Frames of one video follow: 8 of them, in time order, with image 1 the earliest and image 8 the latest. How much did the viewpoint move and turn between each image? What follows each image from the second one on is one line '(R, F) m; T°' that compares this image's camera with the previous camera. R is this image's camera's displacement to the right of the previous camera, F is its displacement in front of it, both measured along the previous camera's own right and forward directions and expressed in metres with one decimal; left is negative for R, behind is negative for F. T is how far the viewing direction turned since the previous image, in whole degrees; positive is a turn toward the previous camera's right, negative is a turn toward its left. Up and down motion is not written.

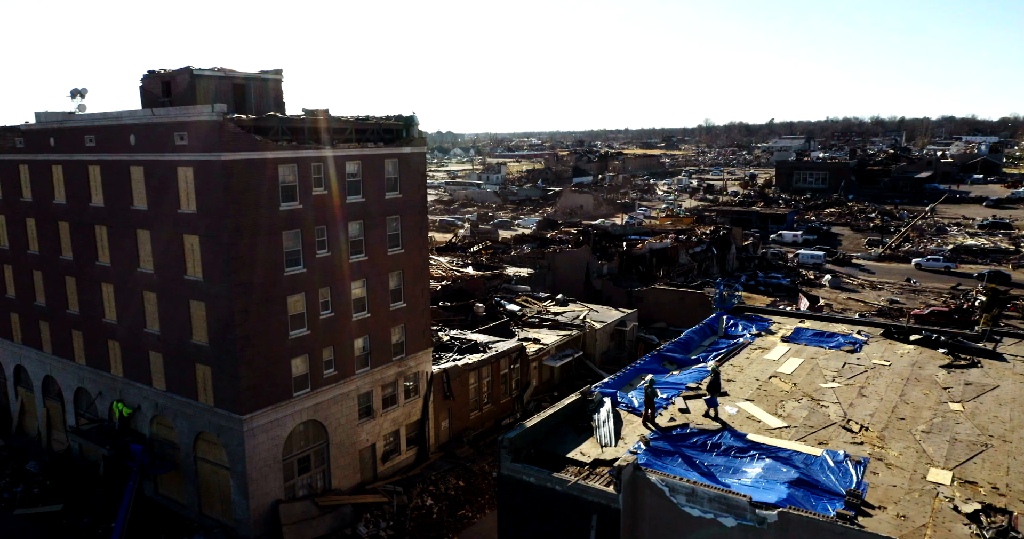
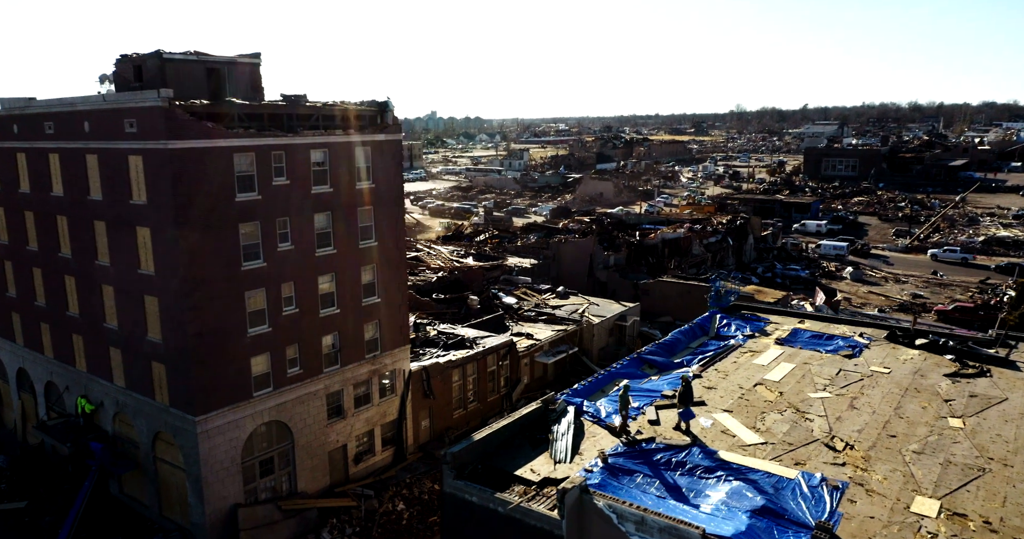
(+2.1, +1.8) m; -2°
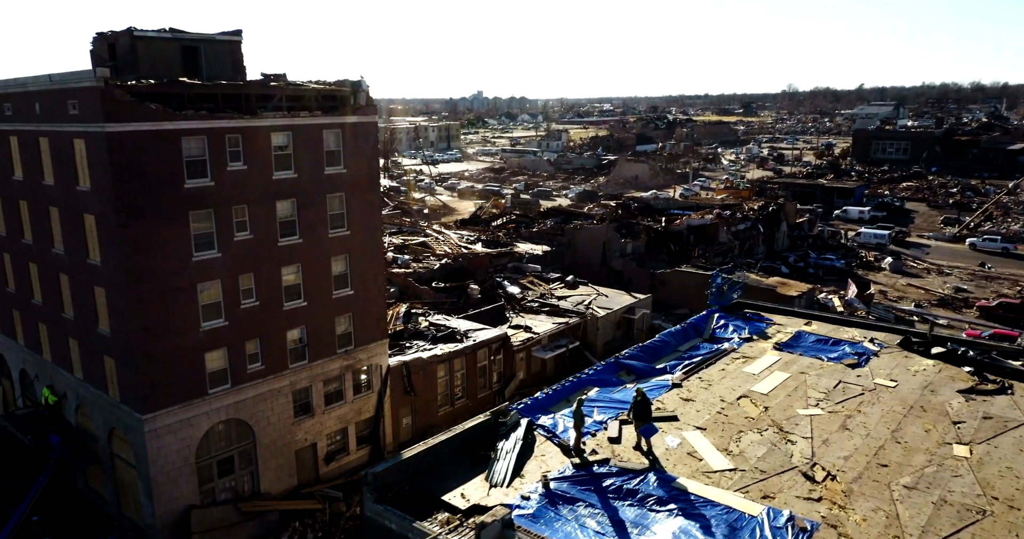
(+2.6, +2.2) m; -3°
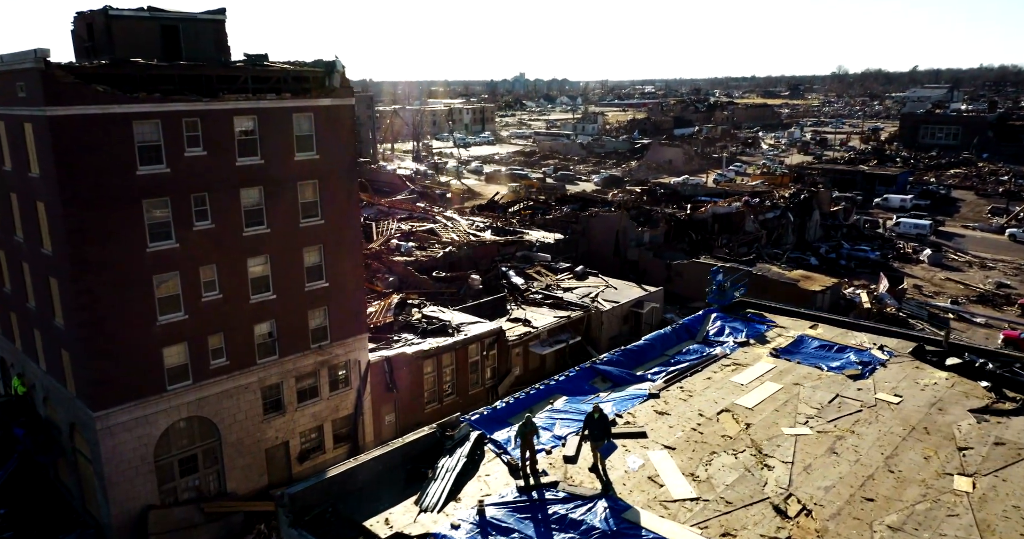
(+2.2, +1.9) m; -3°
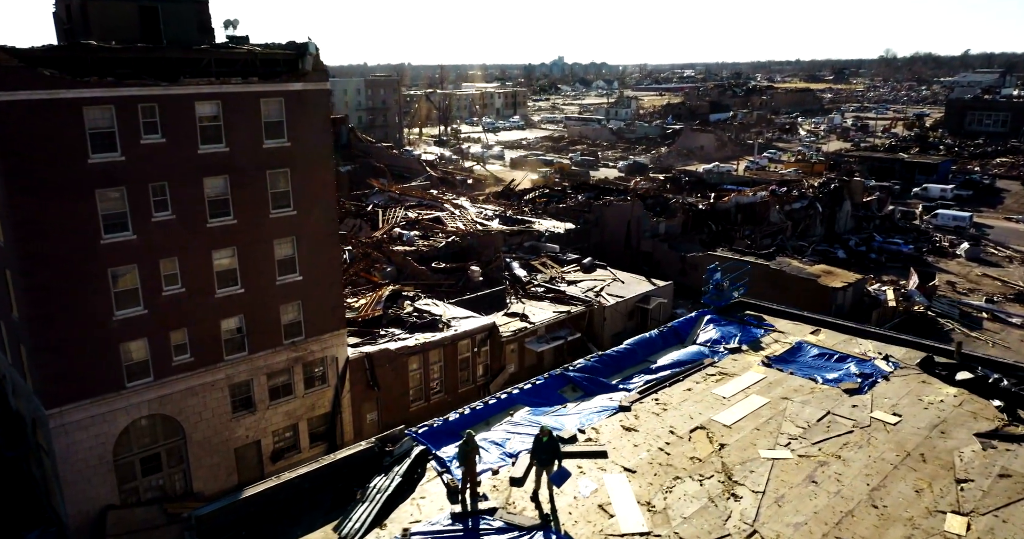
(+2.0, +1.7) m; -3°
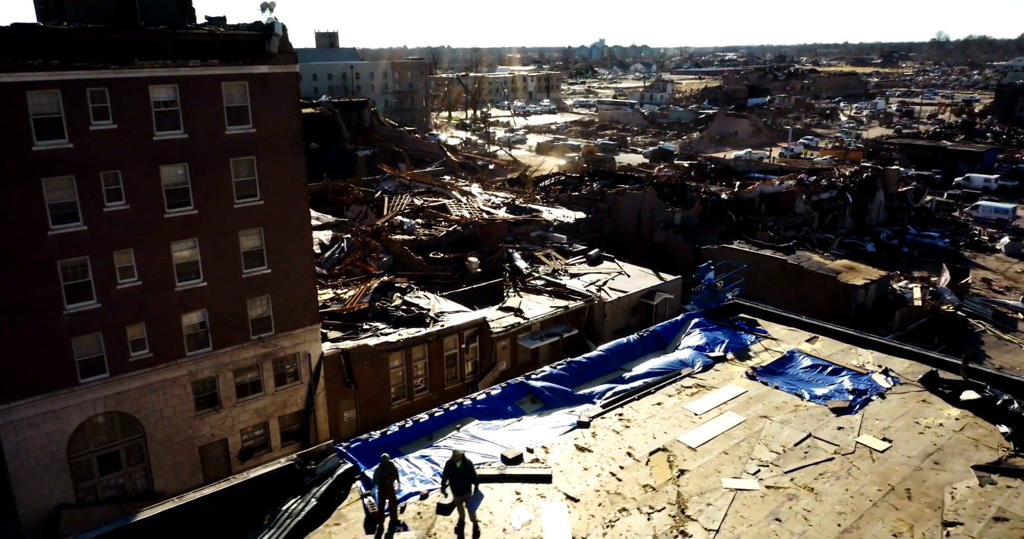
(+2.1, +1.7) m; -3°
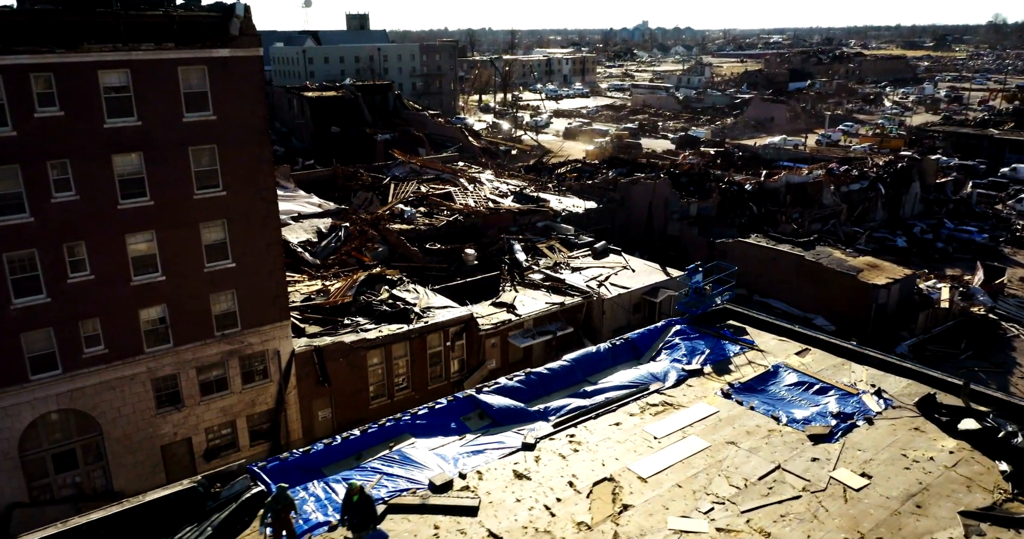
(+2.1, +1.6) m; -3°
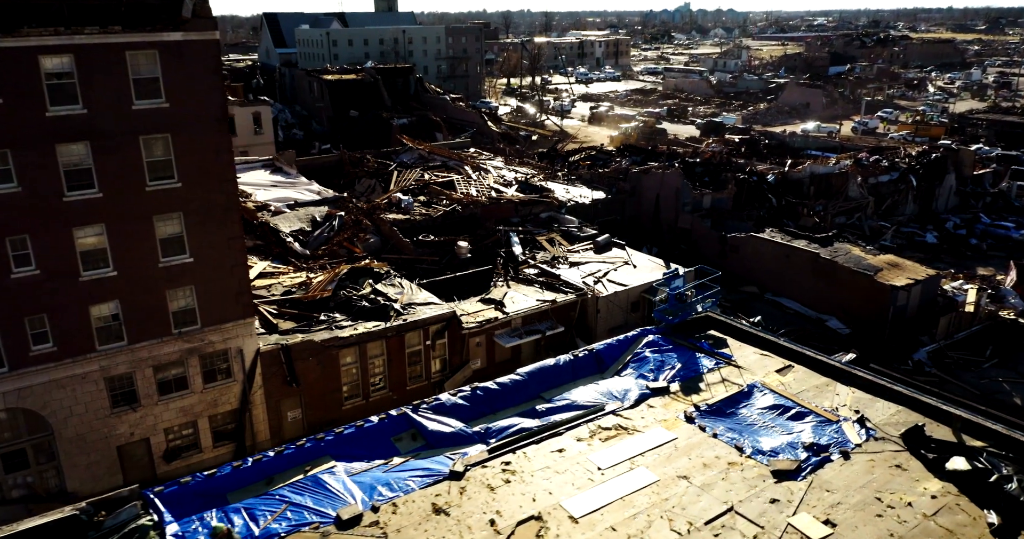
(+2.1, +1.6) m; -3°
